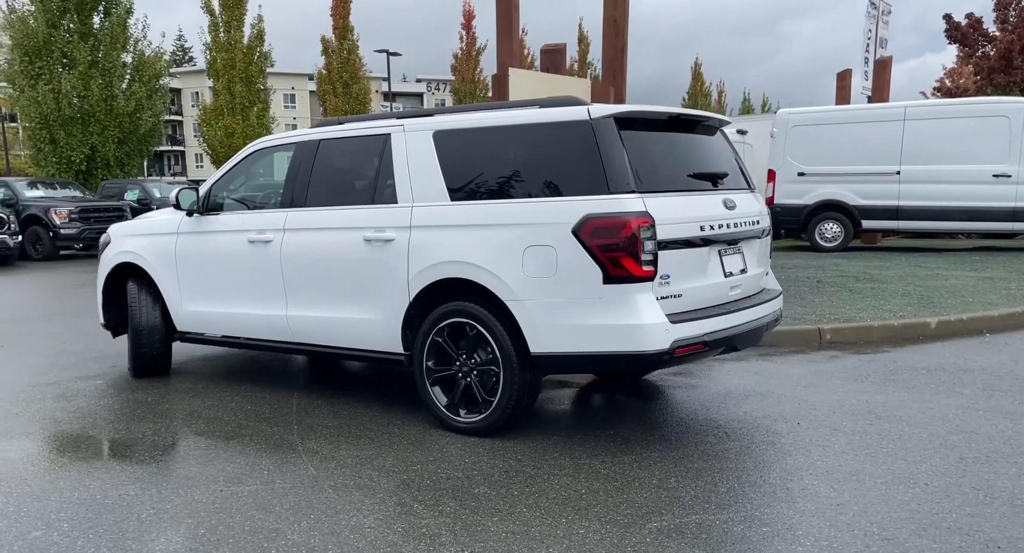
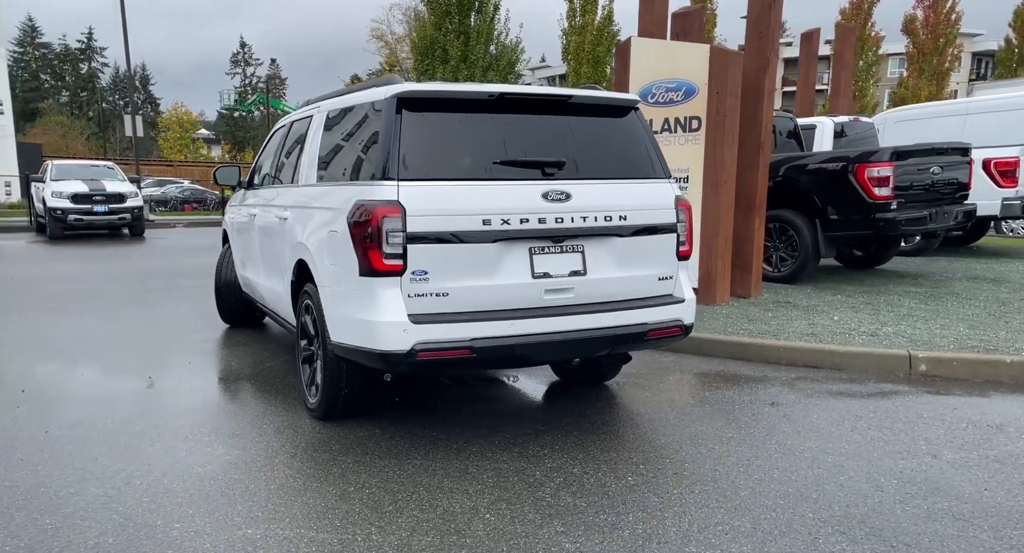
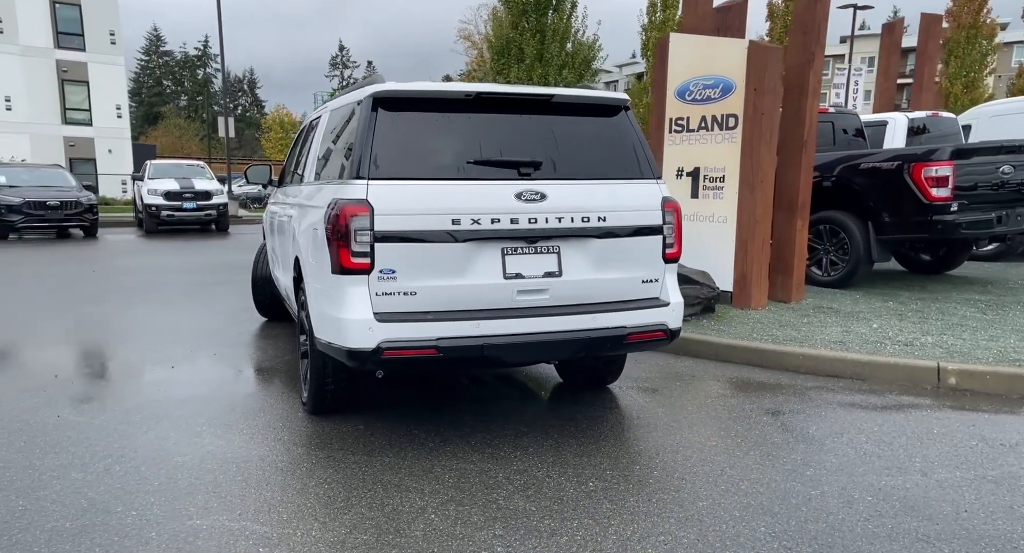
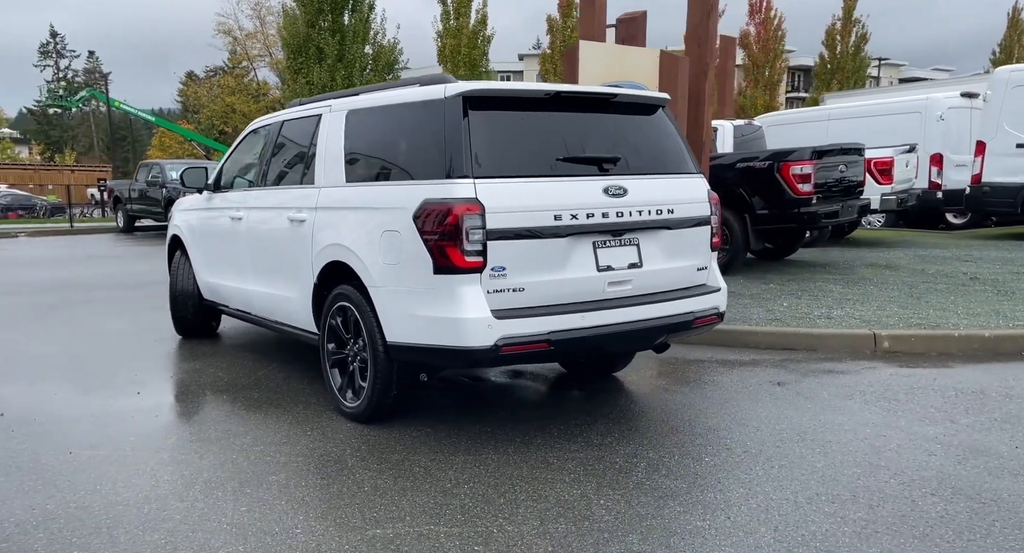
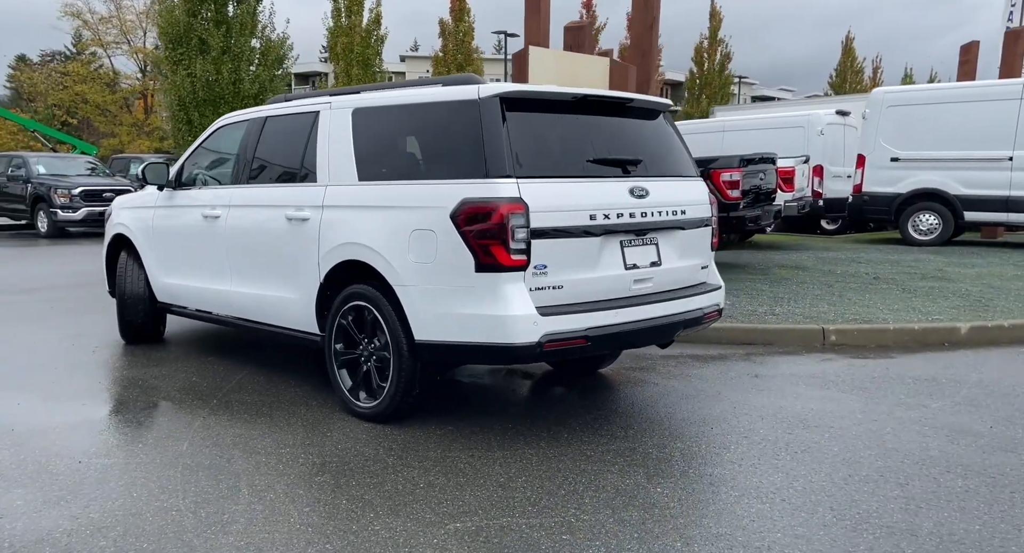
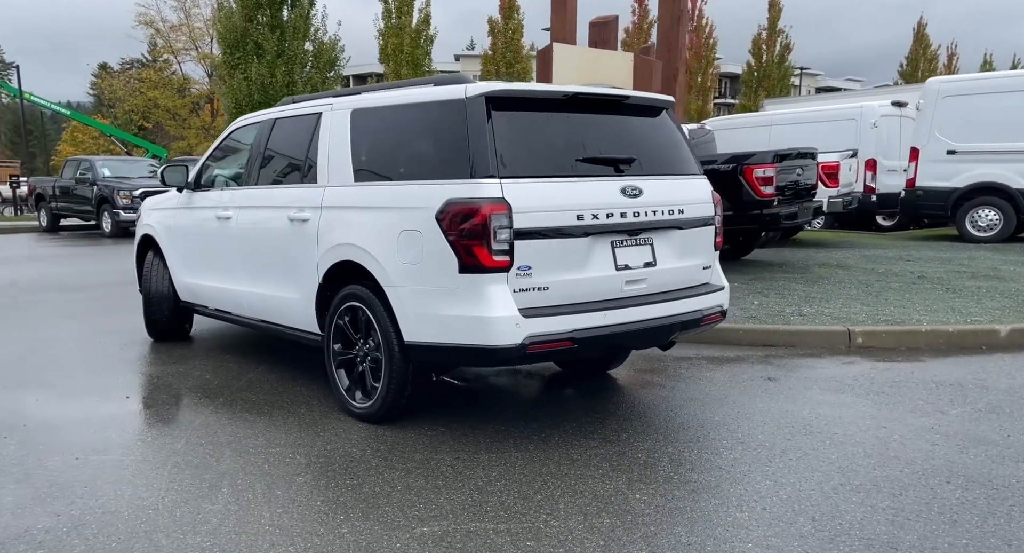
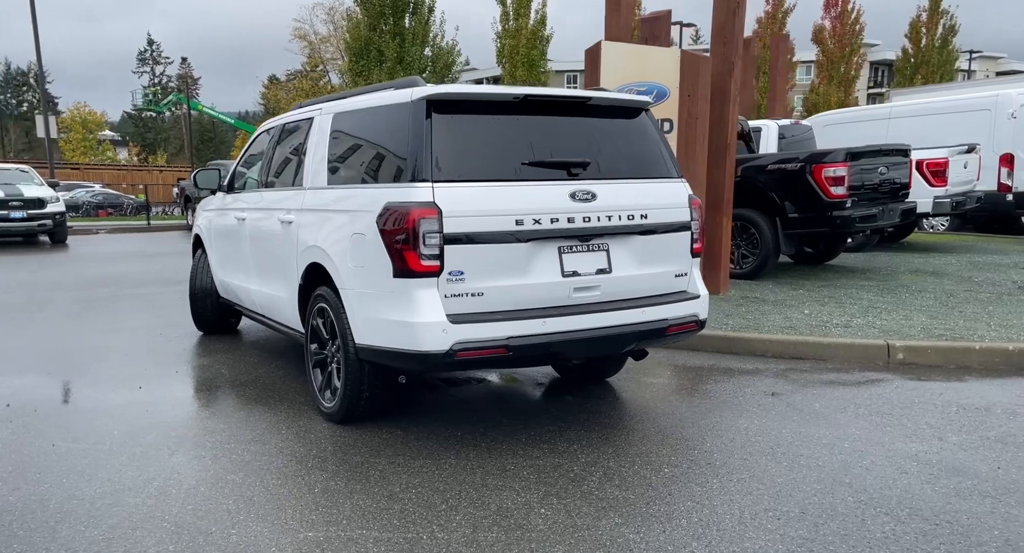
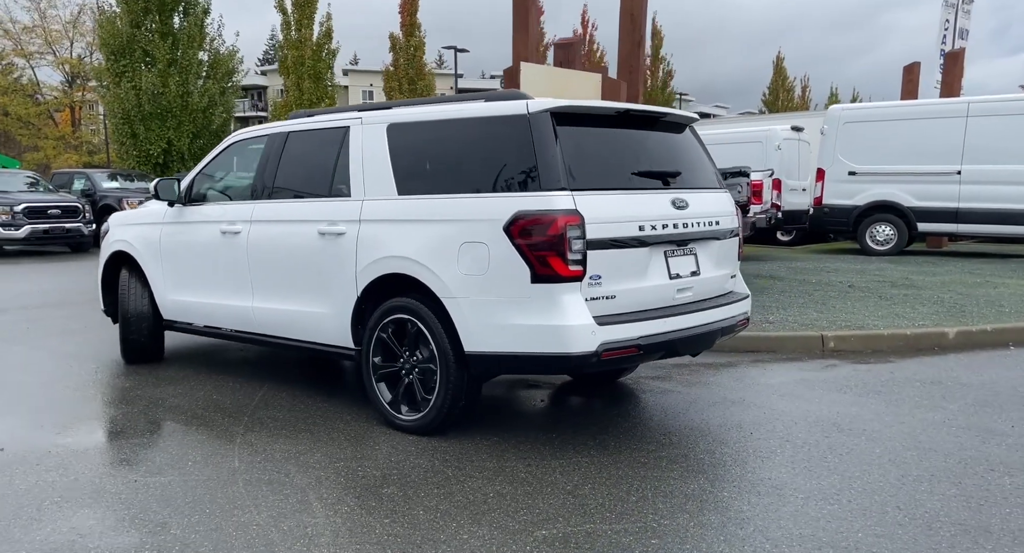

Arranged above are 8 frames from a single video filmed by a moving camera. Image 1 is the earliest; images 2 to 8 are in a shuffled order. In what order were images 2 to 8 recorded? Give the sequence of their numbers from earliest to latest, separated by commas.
8, 5, 6, 4, 7, 2, 3
